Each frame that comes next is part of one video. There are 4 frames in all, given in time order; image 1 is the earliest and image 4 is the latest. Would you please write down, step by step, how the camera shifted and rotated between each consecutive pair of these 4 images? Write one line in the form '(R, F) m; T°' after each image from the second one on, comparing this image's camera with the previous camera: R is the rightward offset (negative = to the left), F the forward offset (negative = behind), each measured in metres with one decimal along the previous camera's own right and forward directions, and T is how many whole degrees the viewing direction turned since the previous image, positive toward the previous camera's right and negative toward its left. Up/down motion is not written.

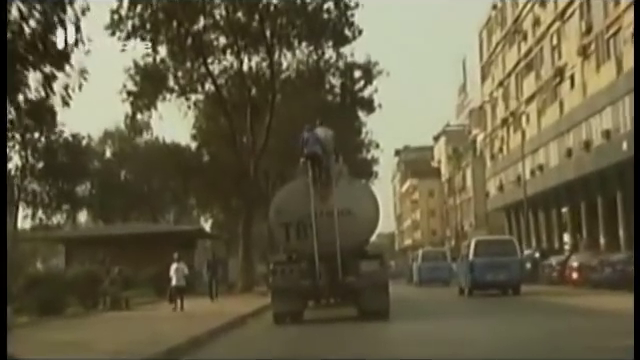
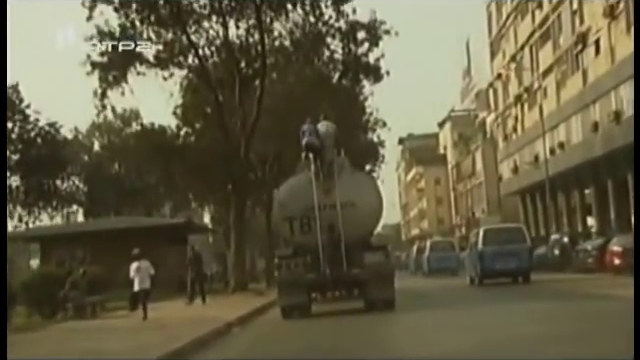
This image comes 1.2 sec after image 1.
(0.0, +1.6) m; 0°
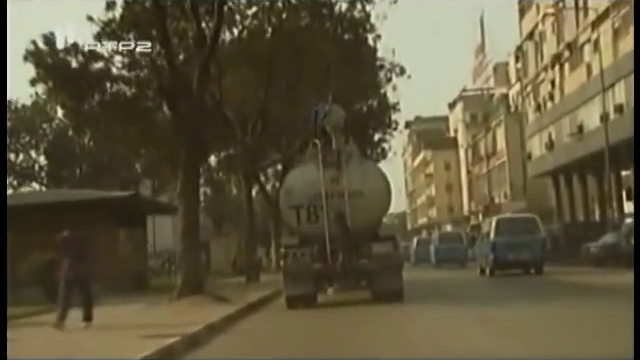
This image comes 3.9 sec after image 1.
(+0.1, +3.6) m; 0°
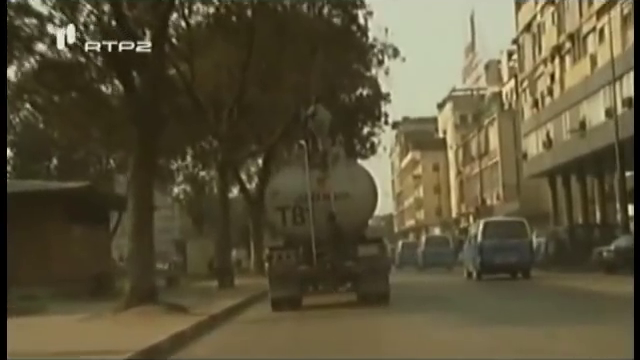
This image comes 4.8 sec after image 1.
(0.0, +1.2) m; +1°
